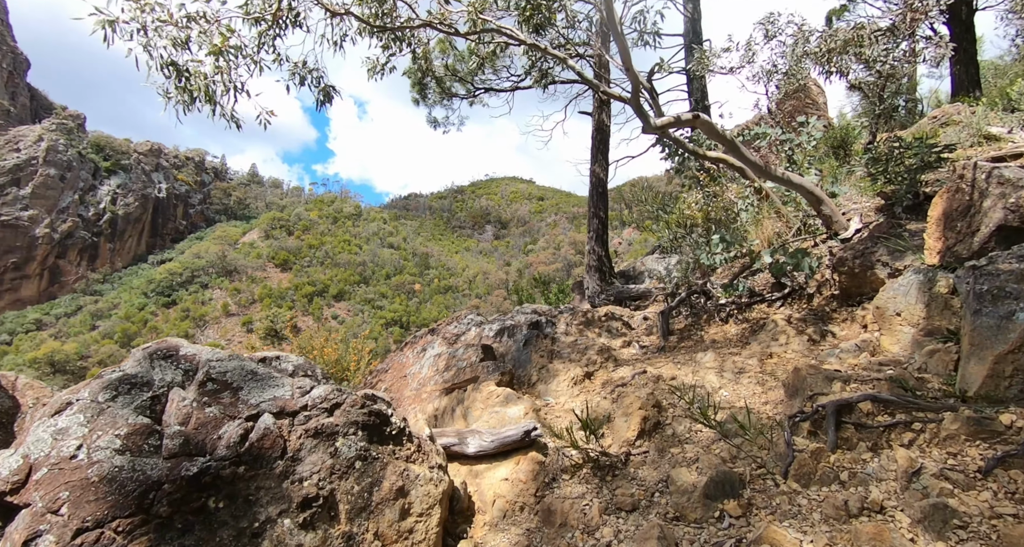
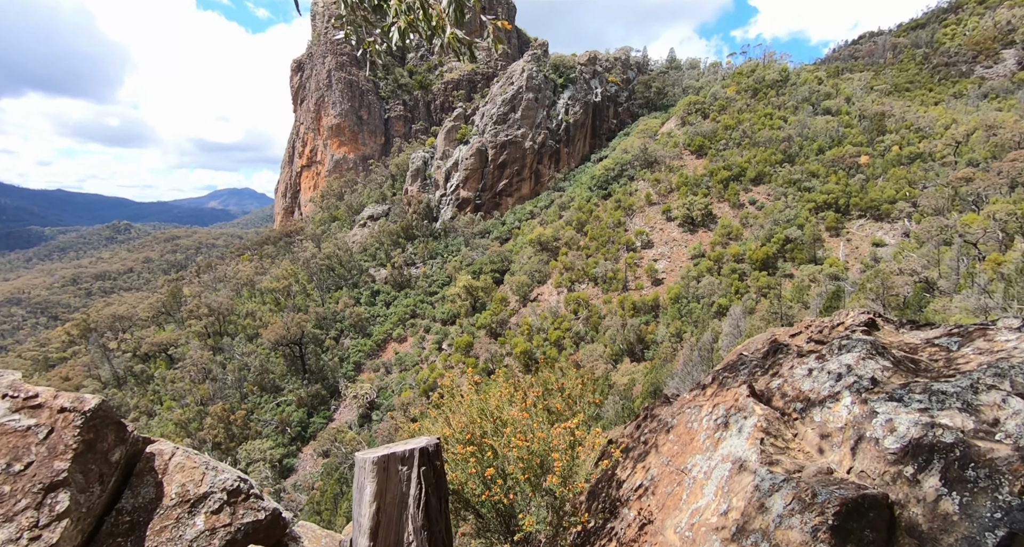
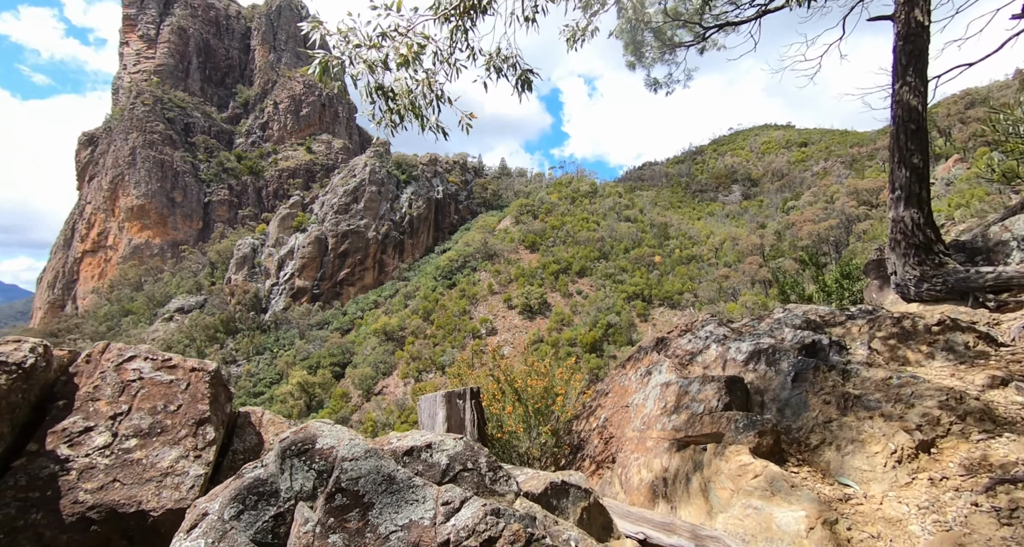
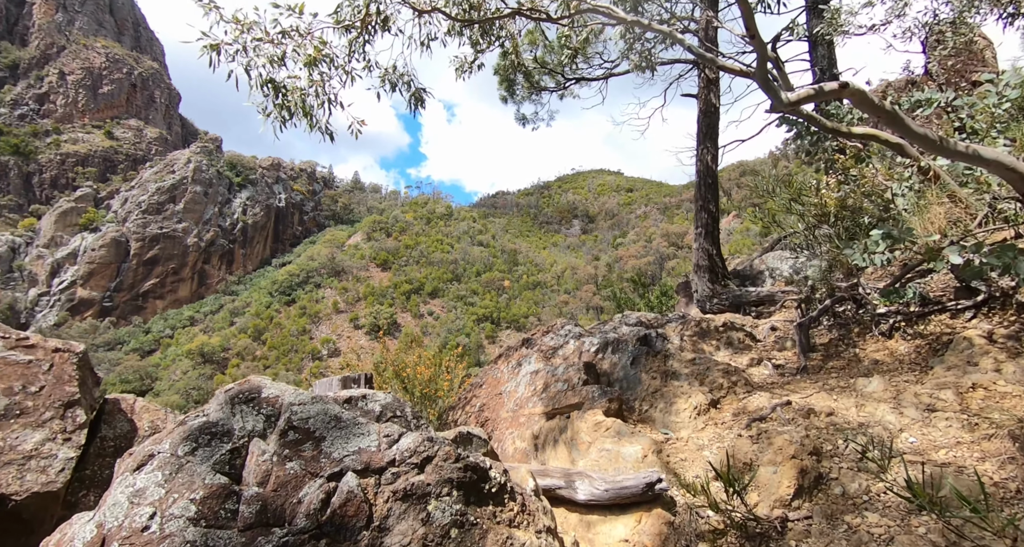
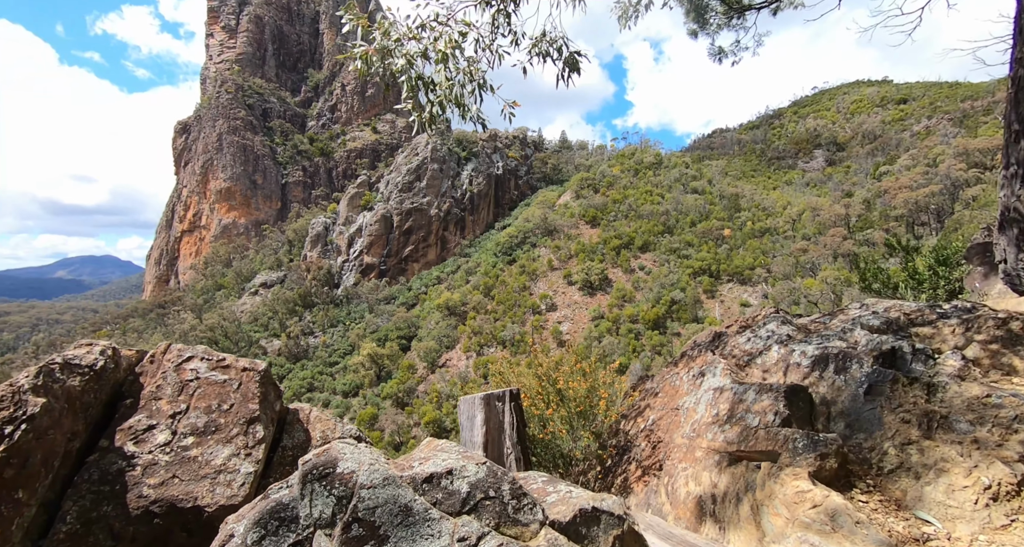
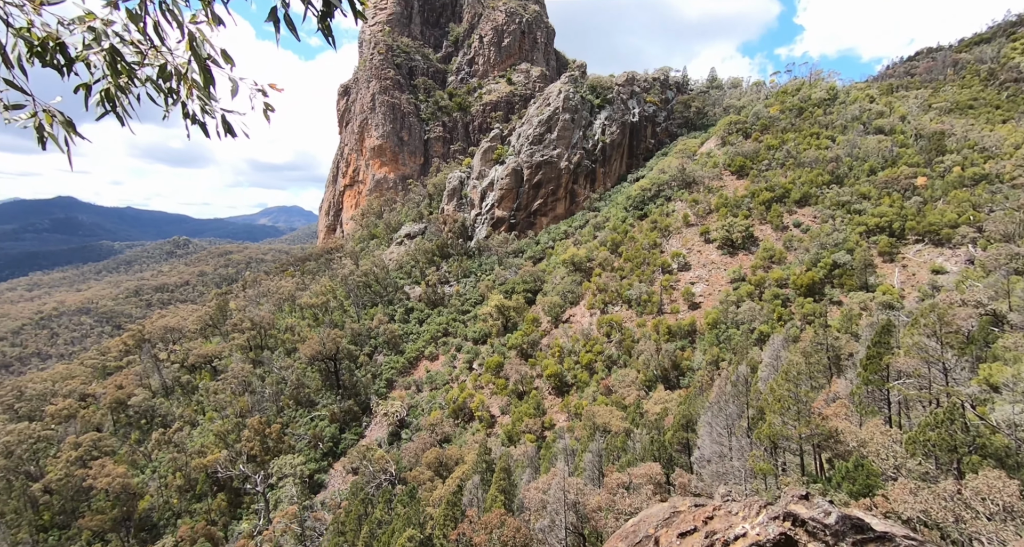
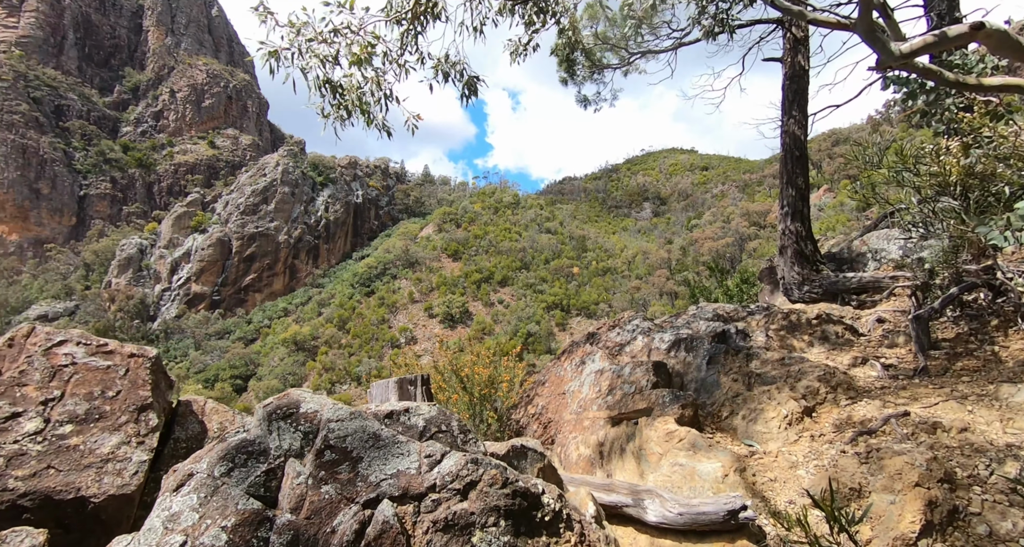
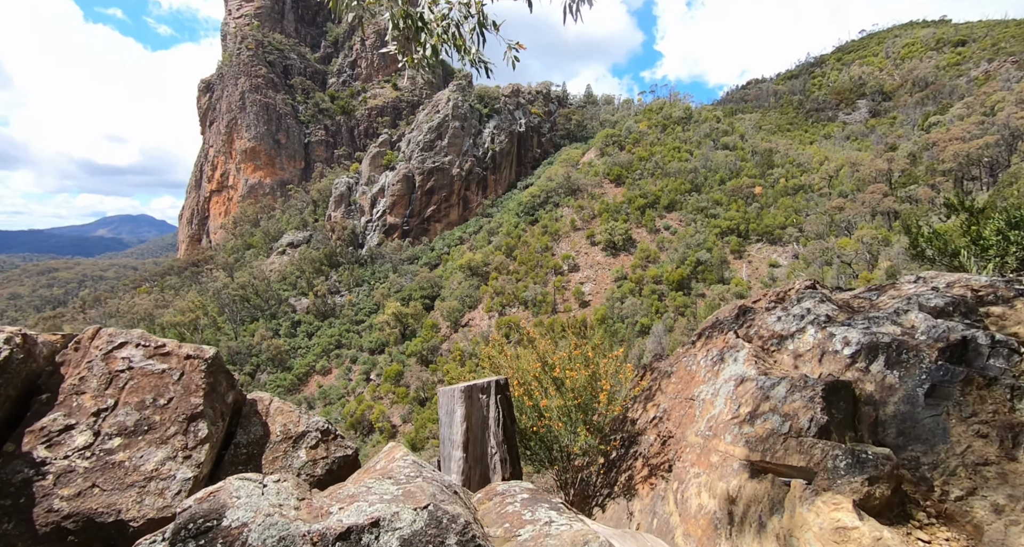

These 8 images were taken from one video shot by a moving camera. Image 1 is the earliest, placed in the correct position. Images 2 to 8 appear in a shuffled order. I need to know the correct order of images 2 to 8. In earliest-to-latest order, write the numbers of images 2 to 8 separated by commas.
4, 7, 3, 5, 8, 2, 6
